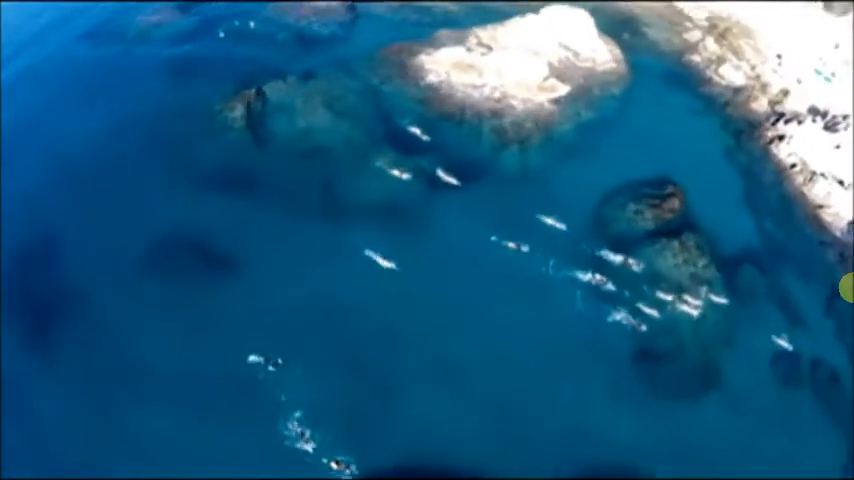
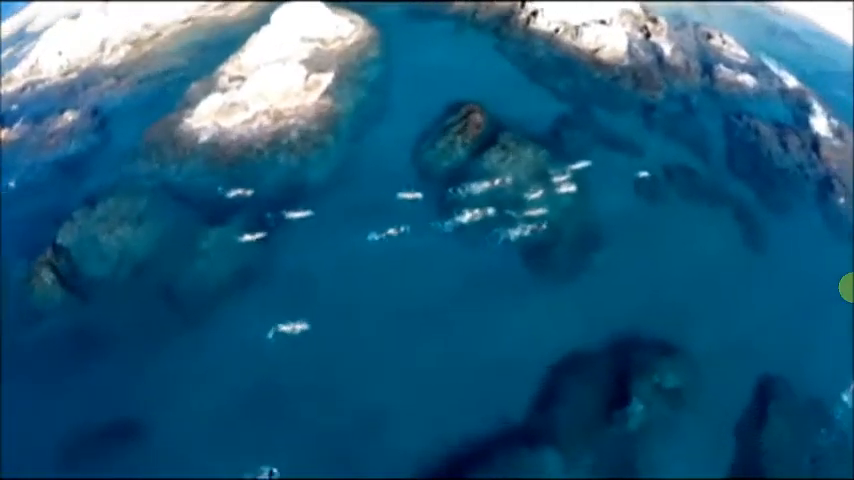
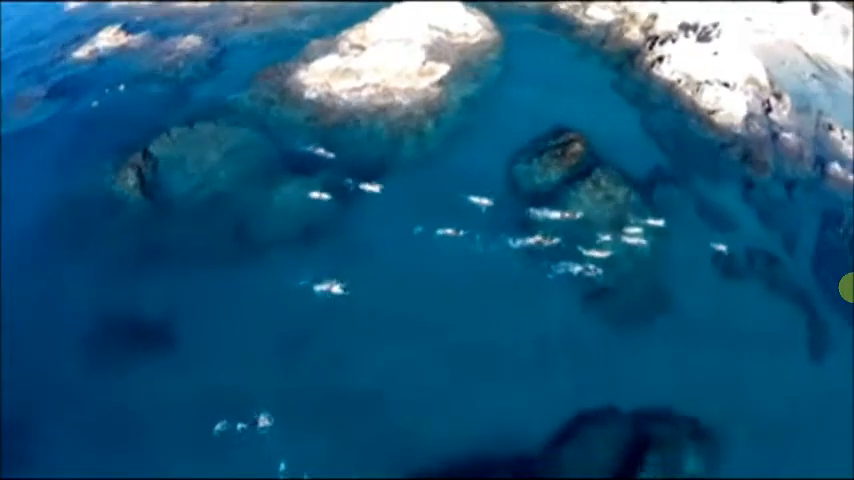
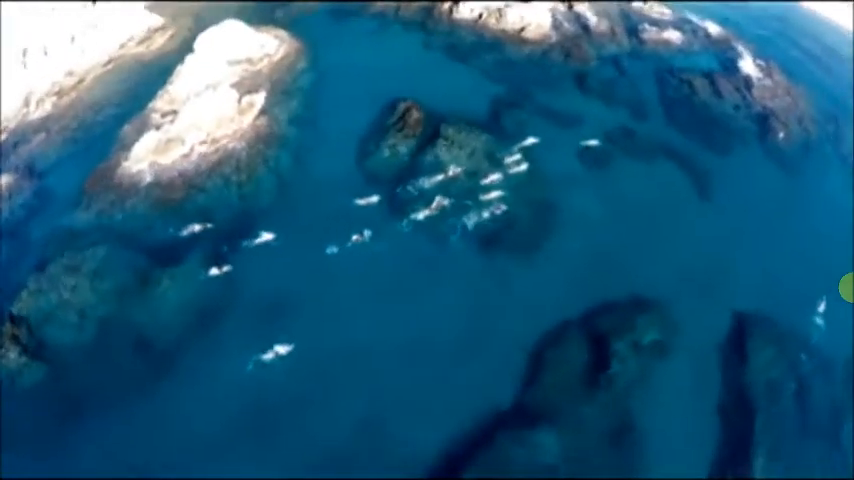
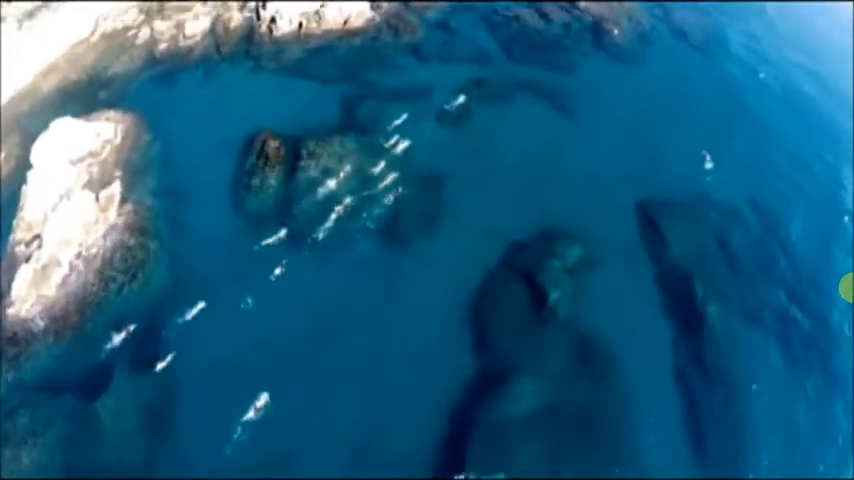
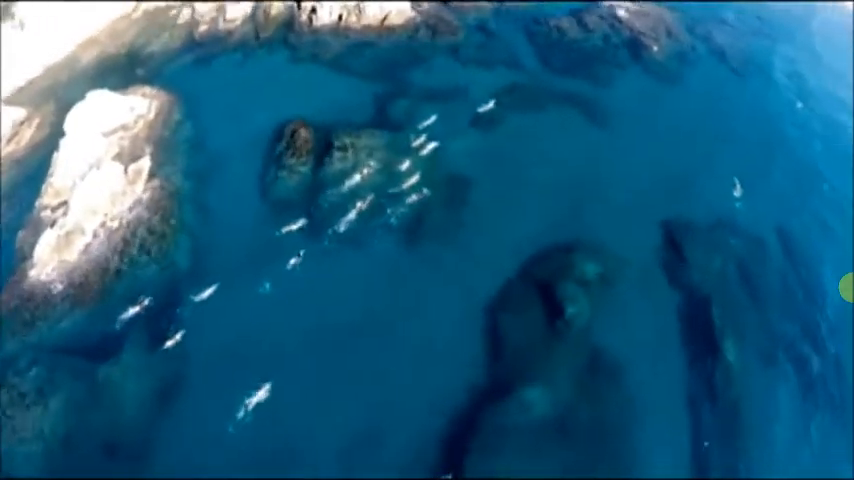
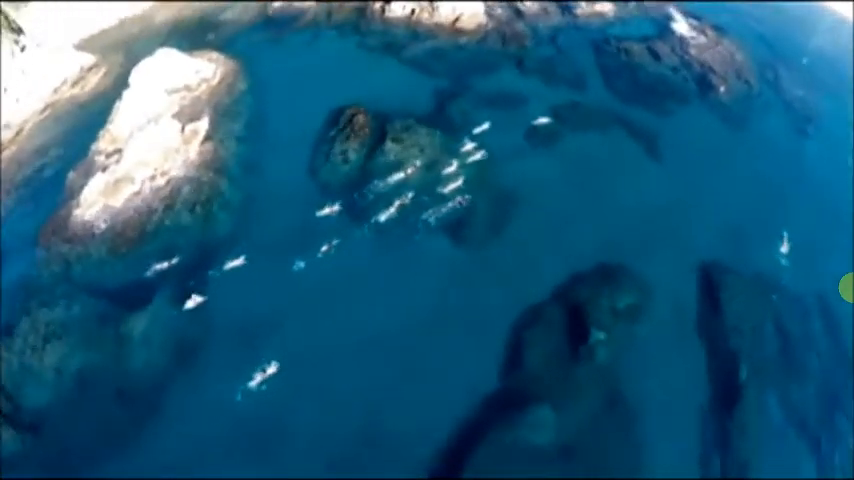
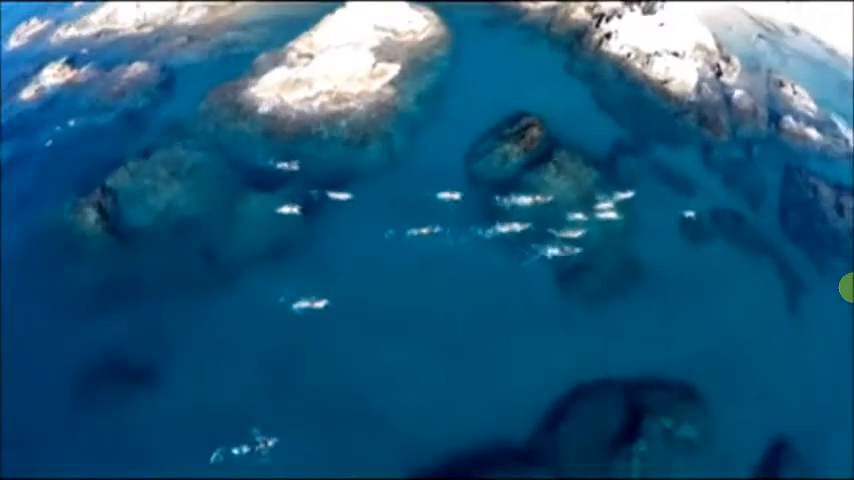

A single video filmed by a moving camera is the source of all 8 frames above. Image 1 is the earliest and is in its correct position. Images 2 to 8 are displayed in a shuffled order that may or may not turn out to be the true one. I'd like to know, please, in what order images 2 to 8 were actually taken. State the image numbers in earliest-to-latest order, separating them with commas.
3, 8, 2, 4, 7, 6, 5
